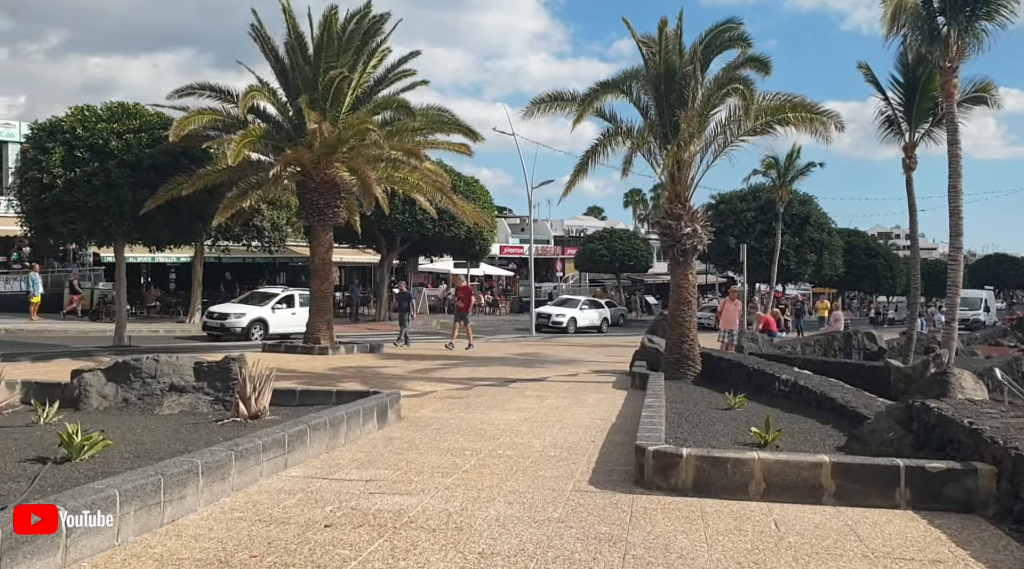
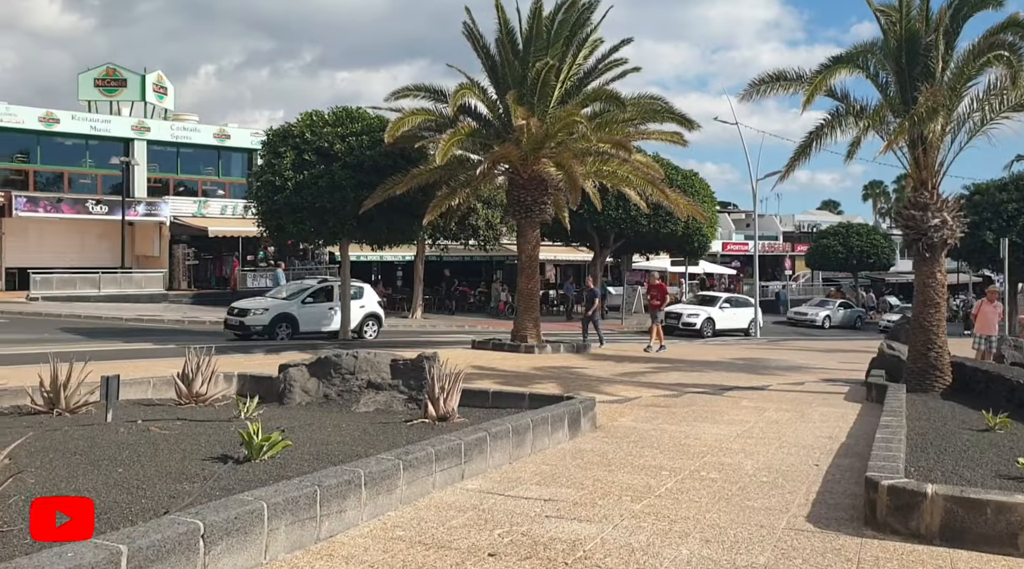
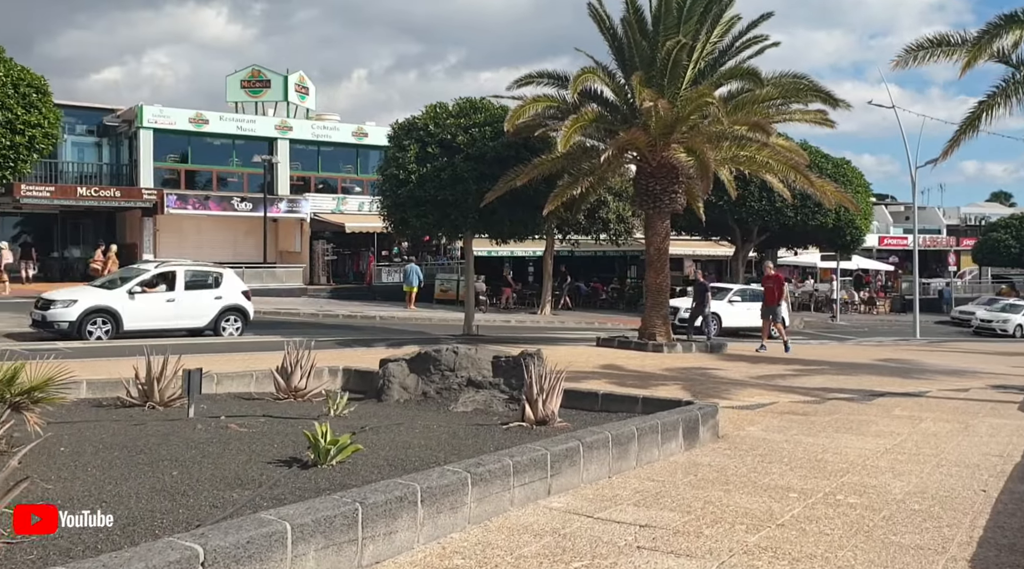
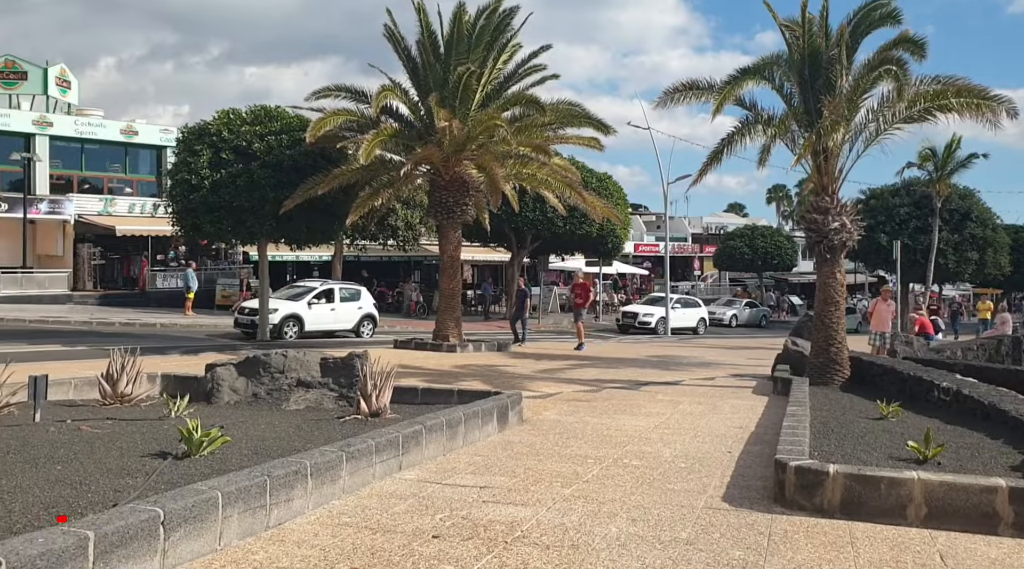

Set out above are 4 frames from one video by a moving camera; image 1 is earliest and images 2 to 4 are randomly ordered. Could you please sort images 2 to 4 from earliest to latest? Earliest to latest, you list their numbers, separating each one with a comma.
4, 2, 3
